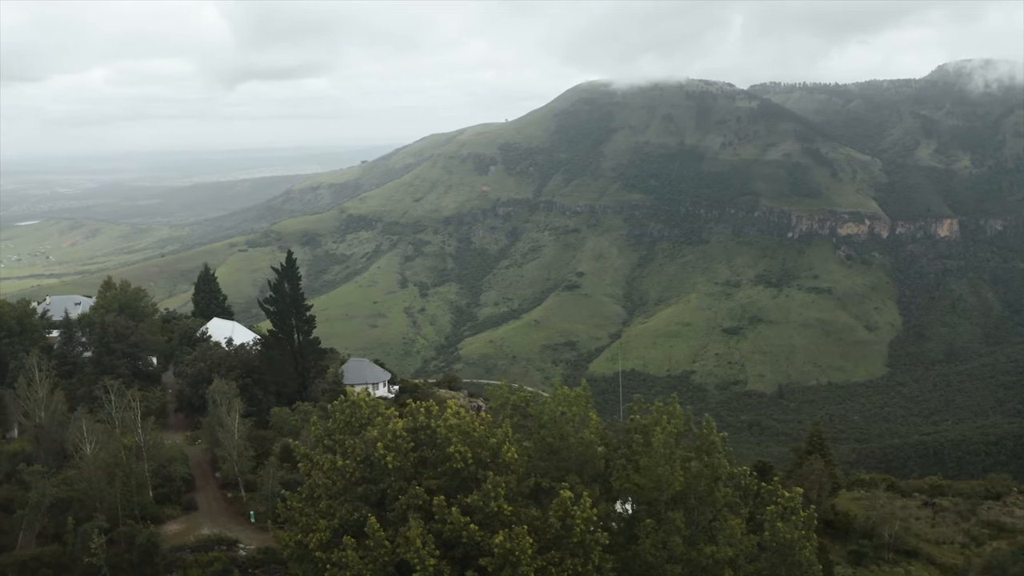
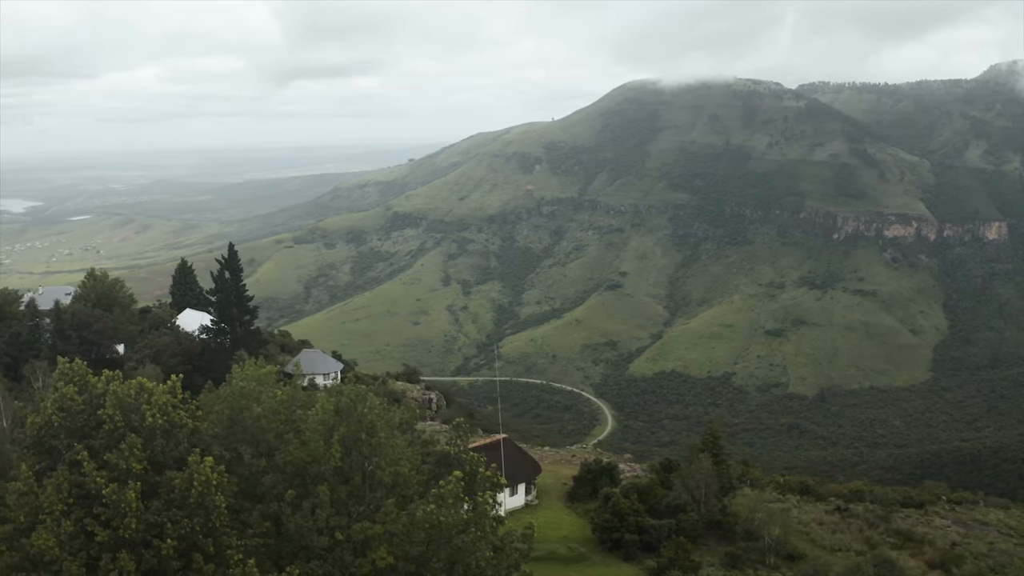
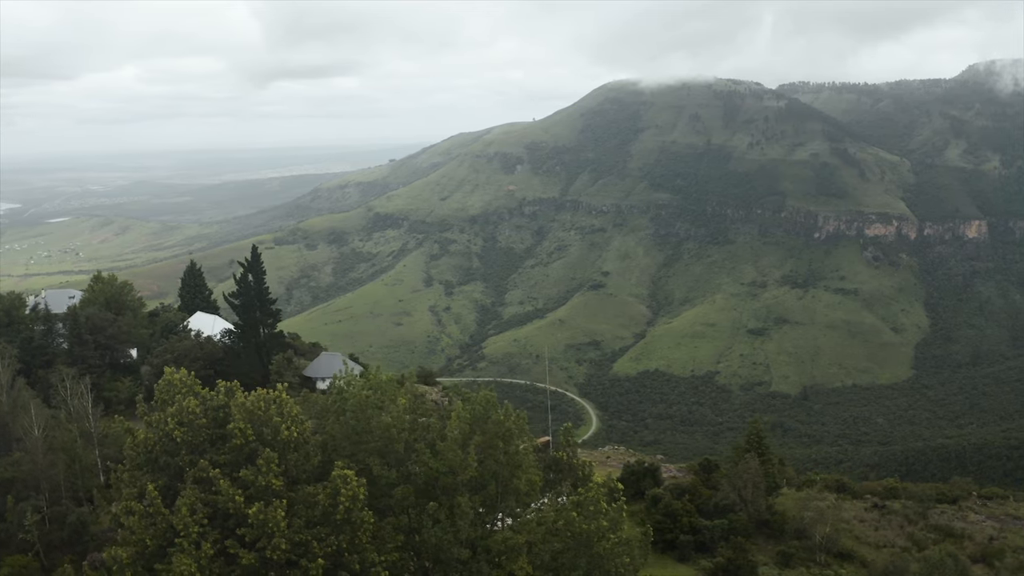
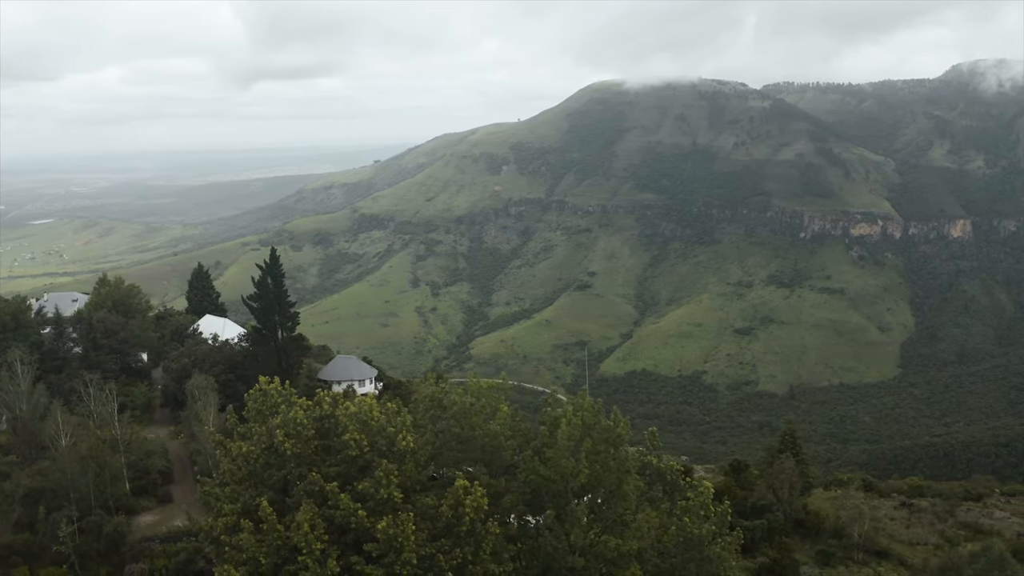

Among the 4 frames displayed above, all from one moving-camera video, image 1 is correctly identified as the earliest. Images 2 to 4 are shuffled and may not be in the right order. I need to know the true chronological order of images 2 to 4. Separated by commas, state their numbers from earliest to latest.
4, 3, 2
